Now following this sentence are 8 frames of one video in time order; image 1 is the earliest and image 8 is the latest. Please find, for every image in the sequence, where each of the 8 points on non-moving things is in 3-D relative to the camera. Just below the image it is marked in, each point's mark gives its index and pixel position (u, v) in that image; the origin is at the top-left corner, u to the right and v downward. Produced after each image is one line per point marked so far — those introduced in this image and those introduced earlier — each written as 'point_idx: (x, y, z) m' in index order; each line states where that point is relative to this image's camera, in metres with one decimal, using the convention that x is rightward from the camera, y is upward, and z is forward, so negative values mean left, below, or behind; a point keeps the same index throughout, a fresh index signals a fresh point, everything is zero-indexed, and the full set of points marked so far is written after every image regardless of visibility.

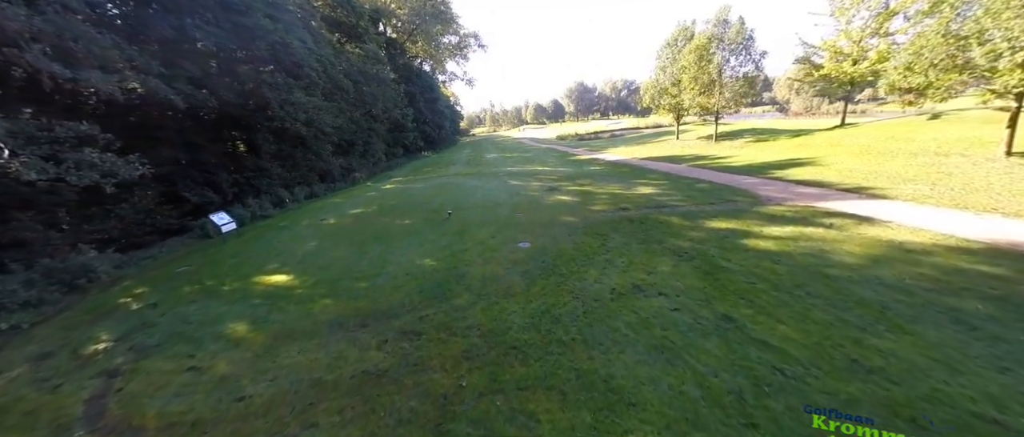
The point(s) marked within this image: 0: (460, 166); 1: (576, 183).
0: (-3.1, +2.9, +18.9) m
1: (+1.9, +1.0, +9.7) m
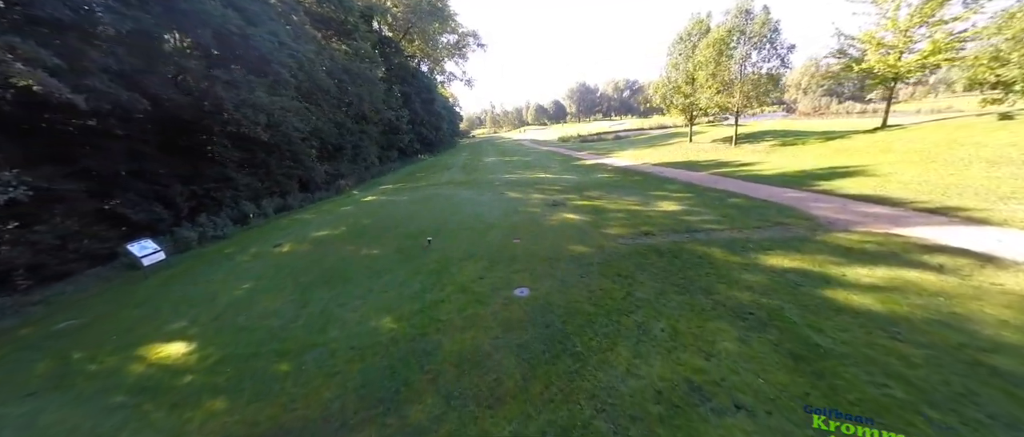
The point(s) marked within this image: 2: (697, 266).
0: (-3.2, +2.5, +17.6) m
1: (+1.8, +0.6, +8.4) m
2: (+2.3, -0.6, +4.2) m
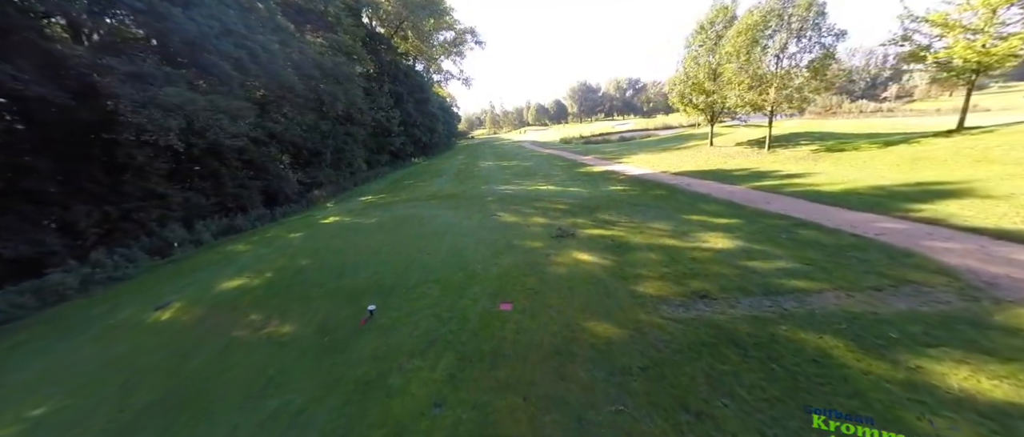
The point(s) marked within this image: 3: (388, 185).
0: (-3.3, +1.8, +15.7) m
1: (+1.7, 0.0, +6.5) m
2: (+2.2, -1.2, +2.3) m
3: (-6.4, +1.7, +16.6) m
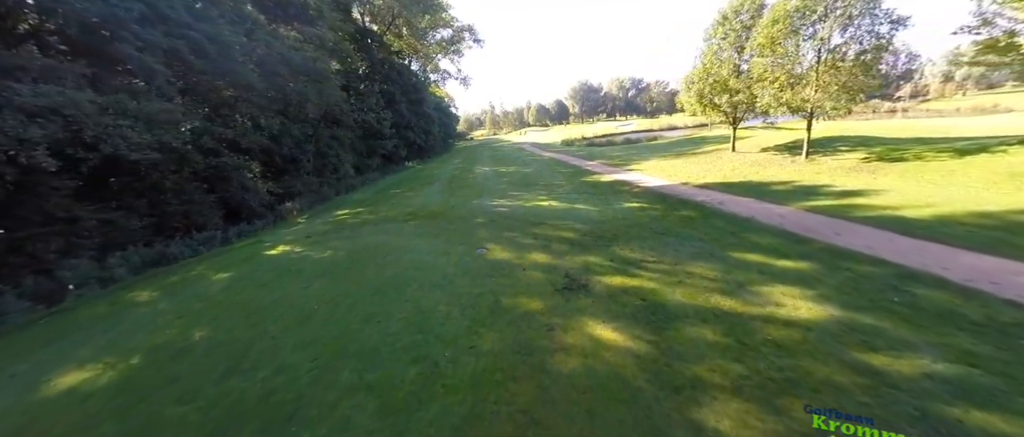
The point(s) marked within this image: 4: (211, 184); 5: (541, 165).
0: (-3.4, +1.3, +14.2) m
1: (+1.5, -0.6, +5.0) m
2: (+2.0, -1.8, +0.8) m
3: (-6.5, +1.1, +15.1) m
4: (-8.8, +1.0, +9.8) m
5: (+1.6, +2.9, +17.9) m
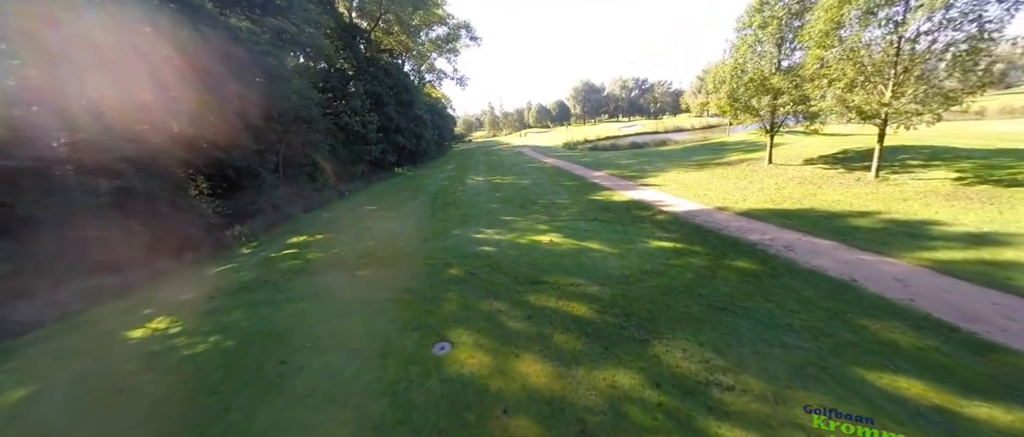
0: (-3.6, +0.5, +12.2) m
1: (+1.3, -1.4, +2.9) m
2: (+1.8, -2.5, -1.3) m
3: (-6.7, +0.3, +13.1) m
4: (-9.0, +0.2, +7.8) m
5: (+1.4, +2.1, +15.9) m
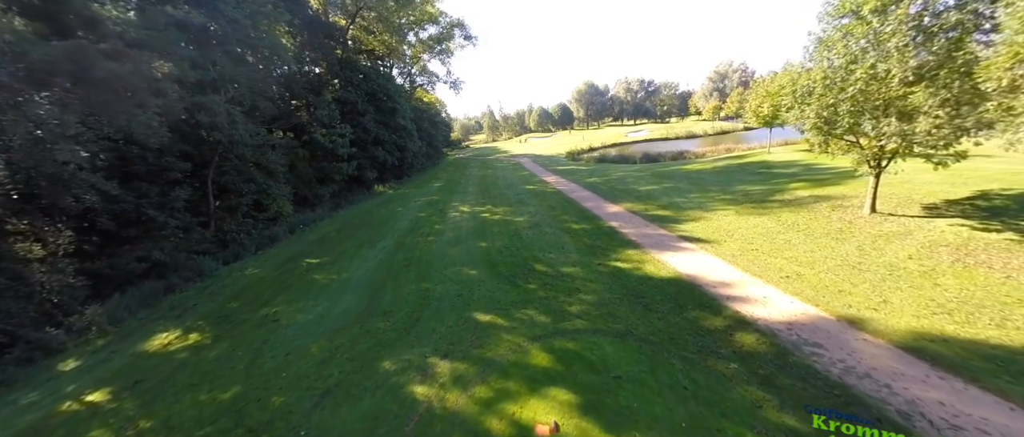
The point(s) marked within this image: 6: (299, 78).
0: (-3.9, -1.2, +8.9) m
1: (+0.9, -3.0, -0.4) m
2: (+1.4, -4.1, -4.6) m
3: (-7.0, -1.3, +9.8) m
4: (-9.4, -1.4, +4.5) m
5: (+1.1, +0.4, +12.6) m
6: (-10.8, +7.3, +17.3) m
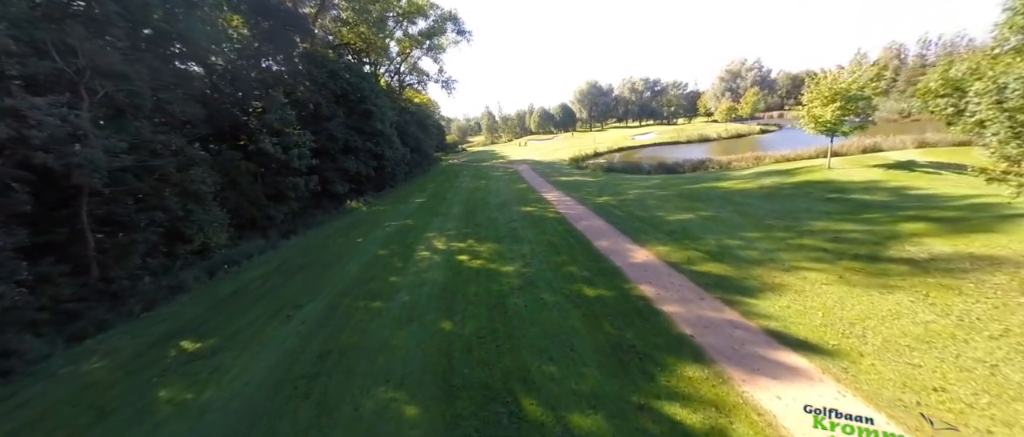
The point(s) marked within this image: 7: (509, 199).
0: (-4.3, -2.4, +5.6) m
1: (+0.5, -4.2, -3.7) m
2: (+1.0, -5.3, -7.9) m
3: (-7.4, -2.5, +6.6) m
4: (-9.8, -2.6, +1.3) m
5: (+0.7, -0.8, +9.3) m
6: (-11.2, +6.1, +14.1) m
7: (-0.1, +1.0, +16.7) m
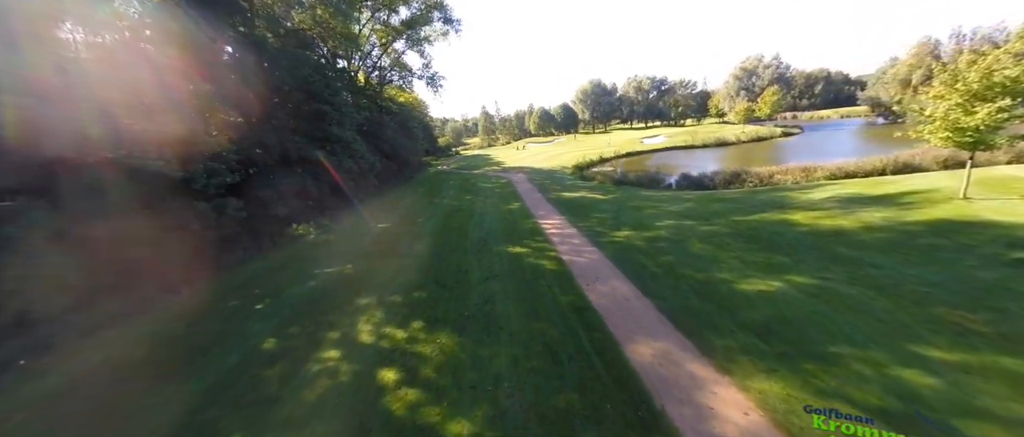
0: (-4.8, -3.7, +1.5) m
1: (-0.1, -5.5, -7.8) m
2: (+0.4, -6.7, -12.0) m
3: (-7.9, -3.9, +2.5) m
4: (-10.4, -3.9, -2.8) m
5: (+0.2, -2.1, +5.2) m
6: (-11.7, +4.8, +10.0) m
7: (-0.6, -0.3, +12.6) m
